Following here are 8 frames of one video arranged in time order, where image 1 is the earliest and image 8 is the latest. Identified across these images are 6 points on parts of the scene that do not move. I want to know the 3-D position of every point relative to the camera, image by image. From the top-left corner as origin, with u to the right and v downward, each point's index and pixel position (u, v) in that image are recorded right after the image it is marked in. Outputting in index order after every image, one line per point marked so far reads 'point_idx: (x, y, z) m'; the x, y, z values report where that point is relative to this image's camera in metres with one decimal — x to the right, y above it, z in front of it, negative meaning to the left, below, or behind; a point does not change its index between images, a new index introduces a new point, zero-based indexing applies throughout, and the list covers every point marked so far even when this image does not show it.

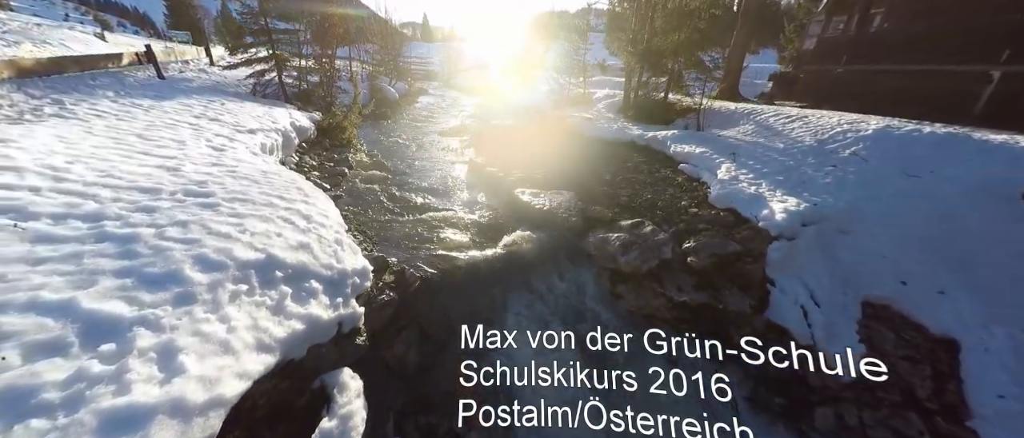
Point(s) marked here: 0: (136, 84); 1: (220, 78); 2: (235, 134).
0: (-11.3, +4.0, +10.6) m
1: (-14.0, +6.7, +16.9) m
2: (-6.7, +2.1, +8.6) m
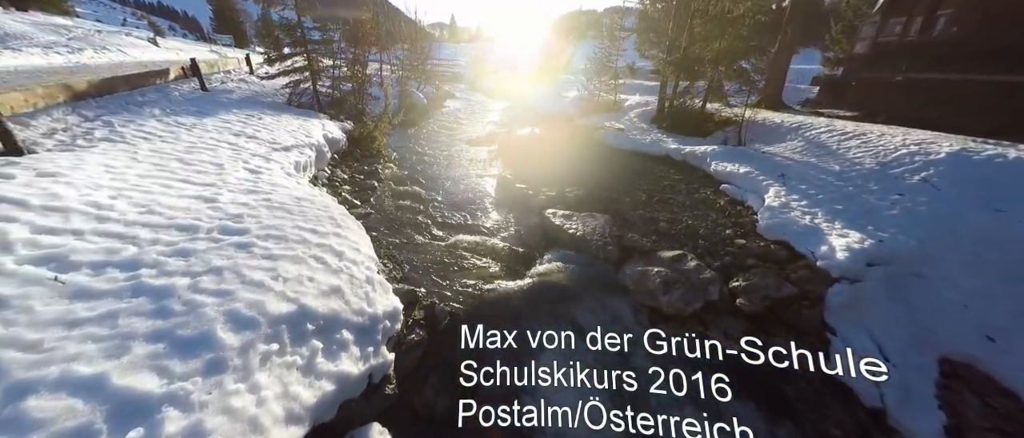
0: (-10.3, +3.7, +10.9) m
1: (-12.5, +6.5, +17.4) m
2: (-5.9, +1.6, +8.7) m
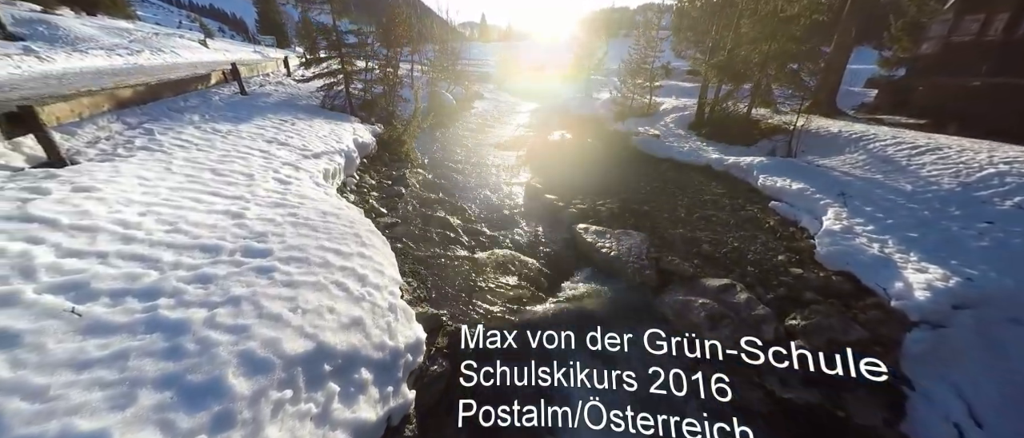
0: (-9.3, +3.6, +11.2) m
1: (-11.0, +6.5, +17.8) m
2: (-5.1, +1.4, +8.6) m
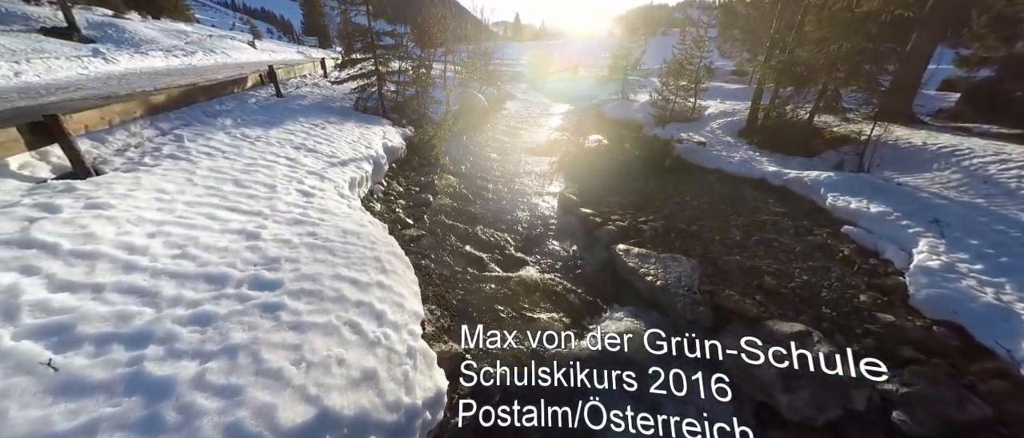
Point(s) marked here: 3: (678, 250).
0: (-8.2, +3.5, +11.2) m
1: (-9.3, +6.4, +17.9) m
2: (-4.3, +1.2, +8.3) m
3: (+4.0, -0.7, +8.5) m
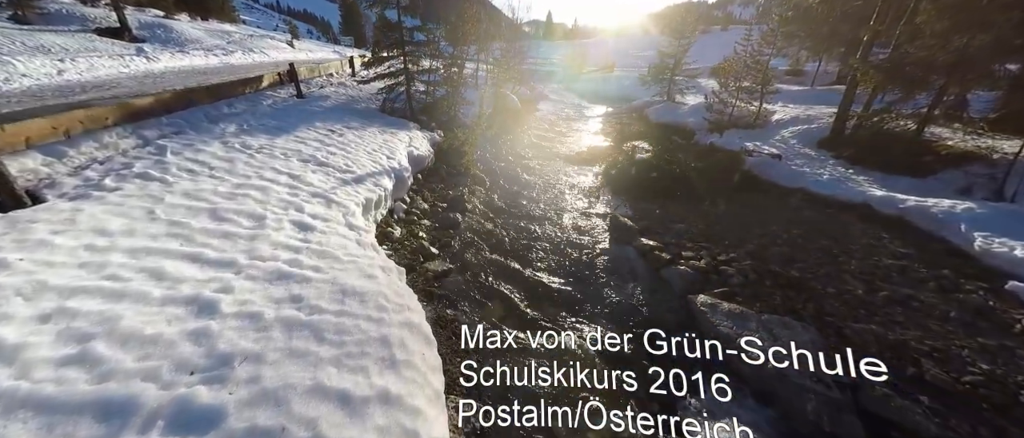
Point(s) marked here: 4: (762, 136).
0: (-6.9, +3.0, +9.9) m
1: (-7.4, +6.0, +16.7) m
2: (-3.3, +0.6, +6.8) m
3: (+4.9, -1.6, +6.4) m
4: (+12.5, +4.1, +17.6) m
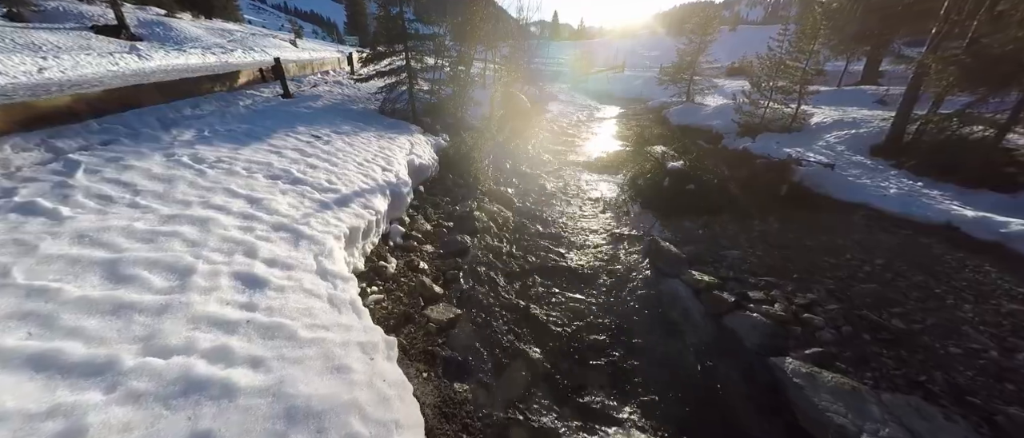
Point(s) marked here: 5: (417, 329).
0: (-6.4, +2.5, +8.4) m
1: (-6.9, +5.4, +15.1) m
2: (-2.9, 0.0, +5.2) m
3: (+5.3, -2.2, +4.7) m
4: (+13.0, +3.5, +15.8) m
5: (-1.4, -1.7, +5.3) m
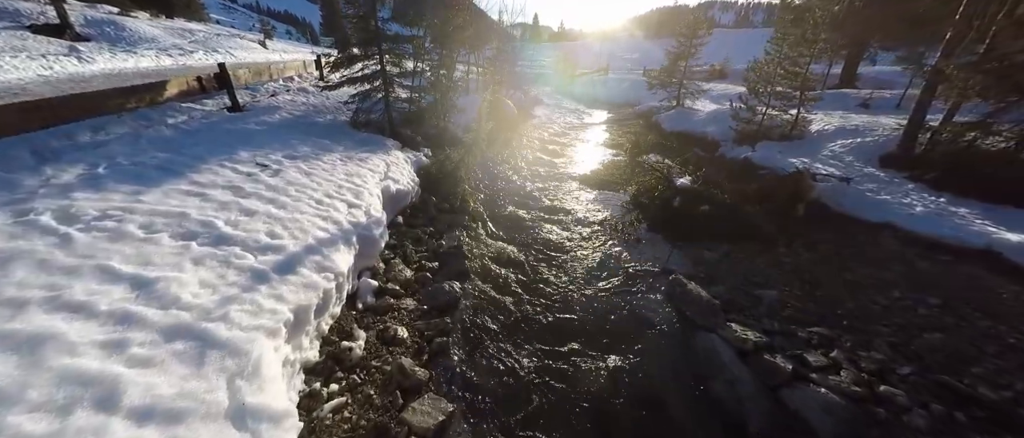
0: (-6.5, +1.6, +6.6) m
1: (-7.3, +4.4, +13.4) m
2: (-2.8, -0.9, +3.6) m
3: (+5.5, -2.9, +3.6) m
4: (+12.5, +2.9, +15.0) m
5: (-1.3, -2.5, +3.8) m
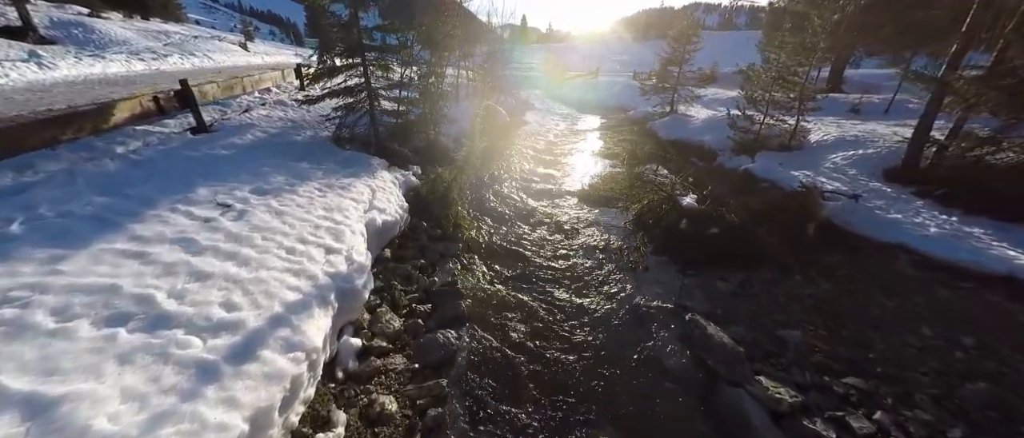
0: (-6.5, +0.8, +5.7) m
1: (-7.6, +3.6, +12.4) m
2: (-2.7, -1.6, +2.8) m
3: (+5.7, -3.5, +3.0) m
4: (+12.3, +2.3, +14.6) m
5: (-1.1, -3.2, +3.0) m
